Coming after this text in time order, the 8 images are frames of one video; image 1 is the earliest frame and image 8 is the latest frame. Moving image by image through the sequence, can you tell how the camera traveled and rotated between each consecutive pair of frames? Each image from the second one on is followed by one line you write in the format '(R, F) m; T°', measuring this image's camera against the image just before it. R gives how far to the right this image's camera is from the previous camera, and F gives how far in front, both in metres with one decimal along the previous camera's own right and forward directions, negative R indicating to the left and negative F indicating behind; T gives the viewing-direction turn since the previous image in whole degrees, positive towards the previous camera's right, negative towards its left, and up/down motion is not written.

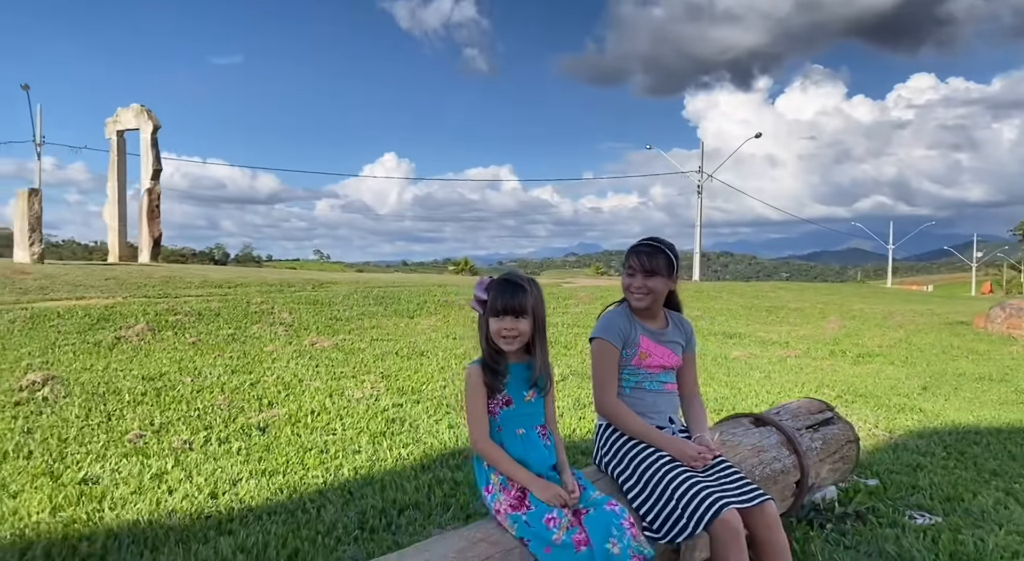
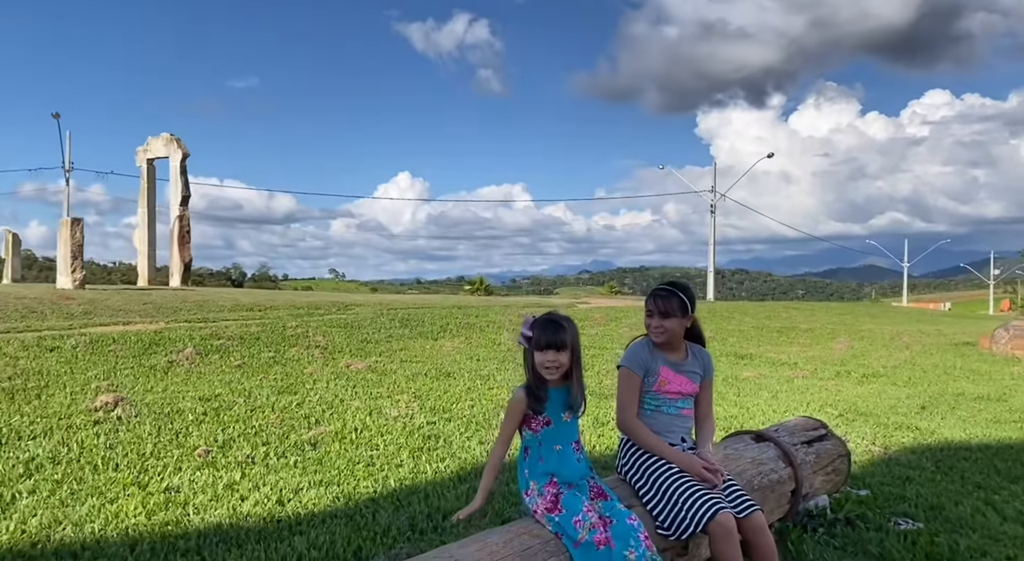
(-0.1, -0.6) m; -1°
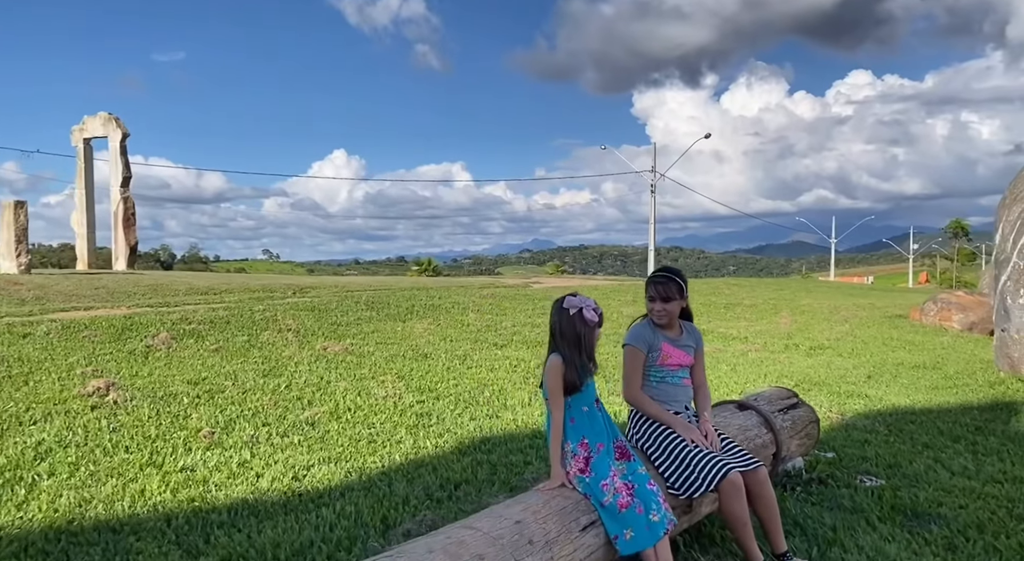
(-0.5, -0.3) m; +5°
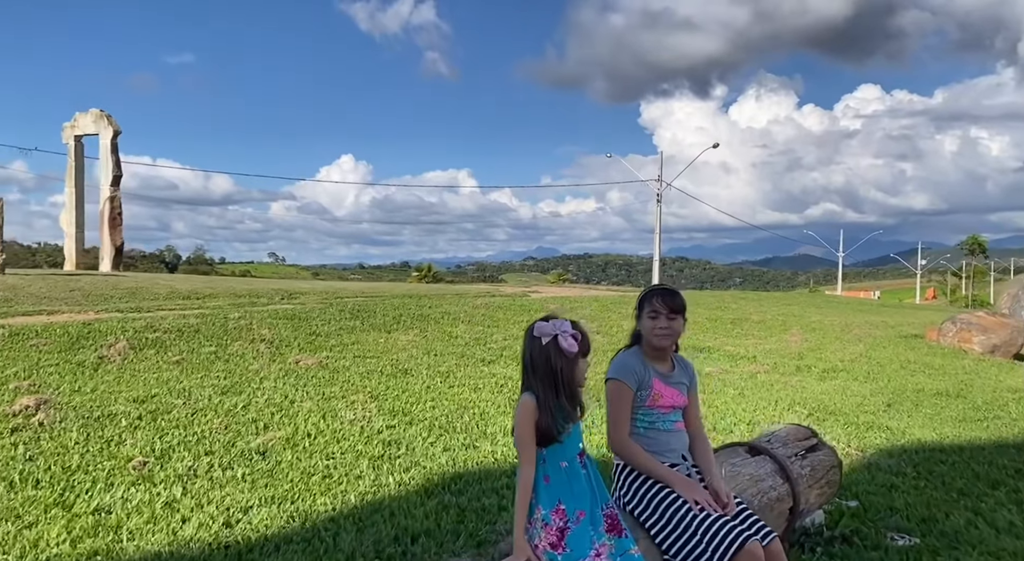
(+0.2, +0.8) m; 0°
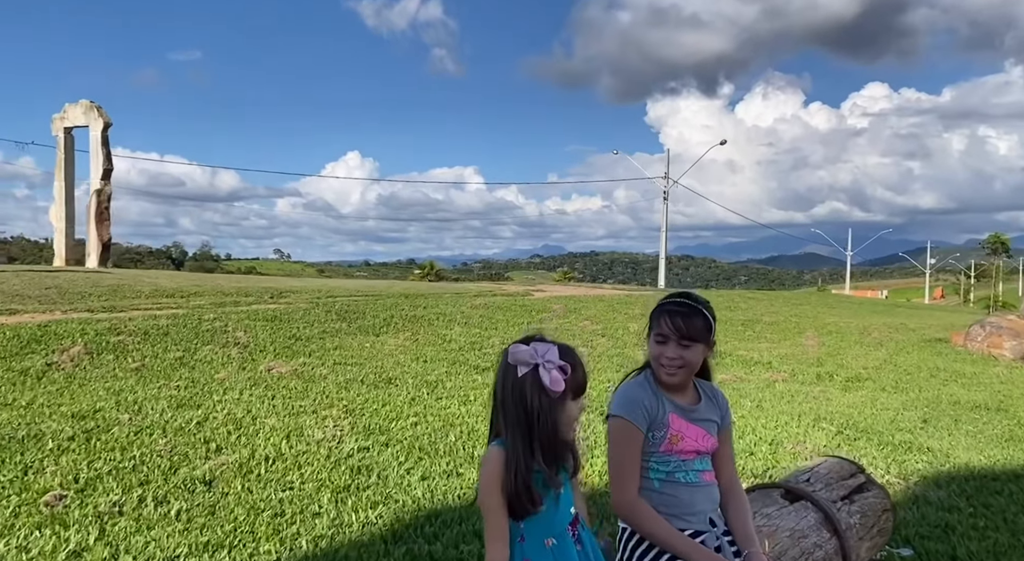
(+0.1, +0.9) m; 0°
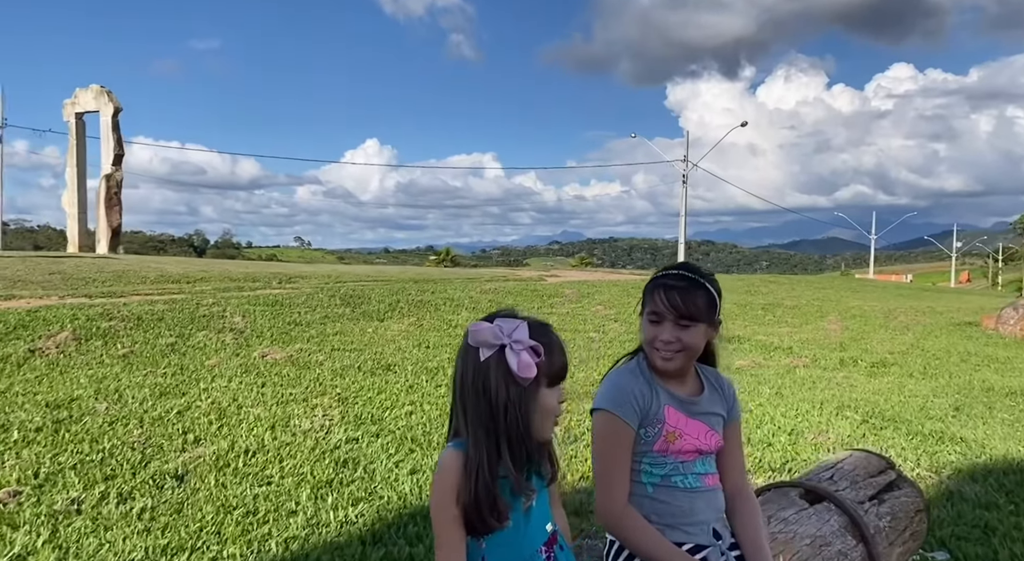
(+0.2, +0.4) m; -2°
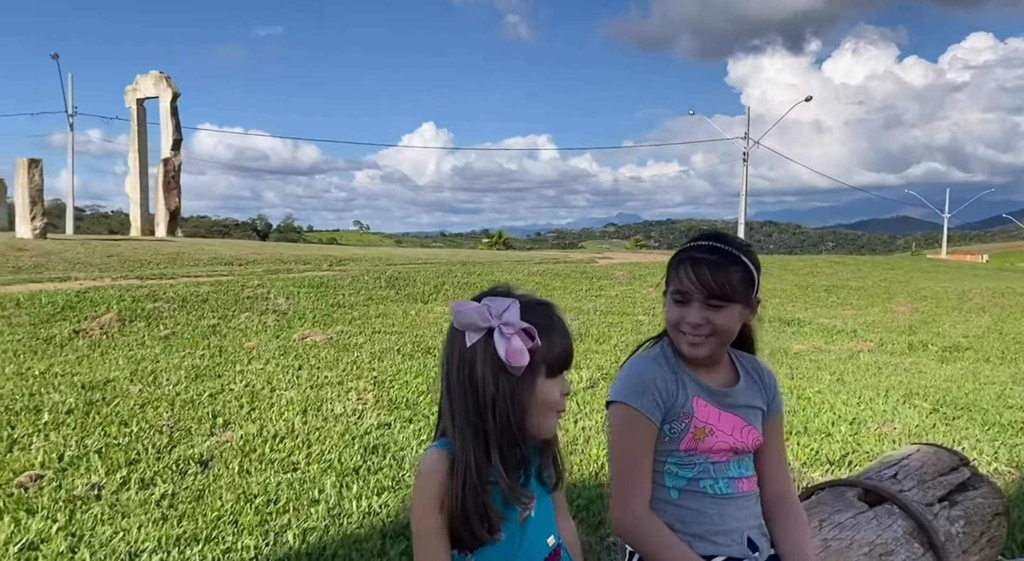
(+0.1, +0.3) m; -4°
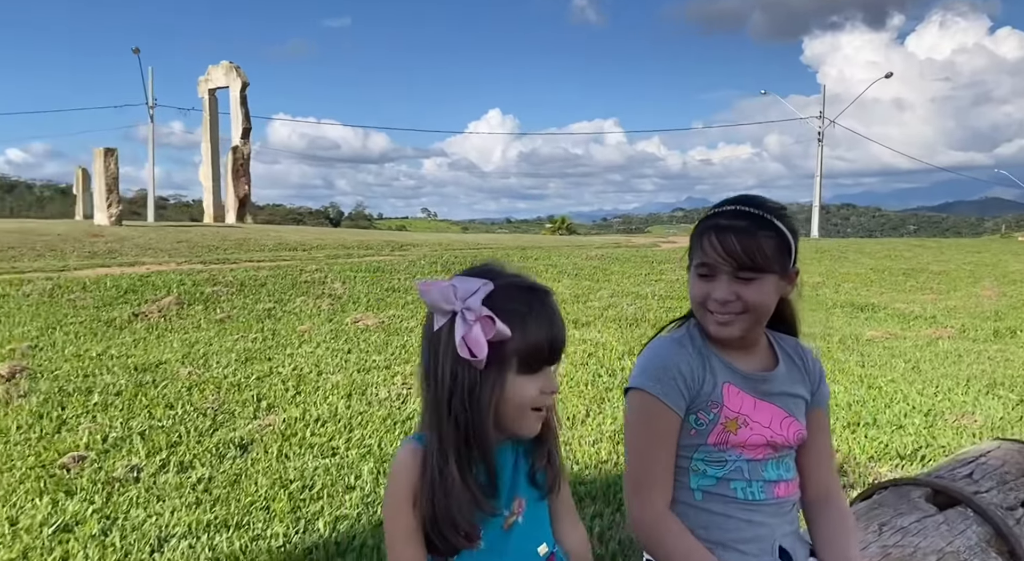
(+0.1, +0.2) m; -5°
